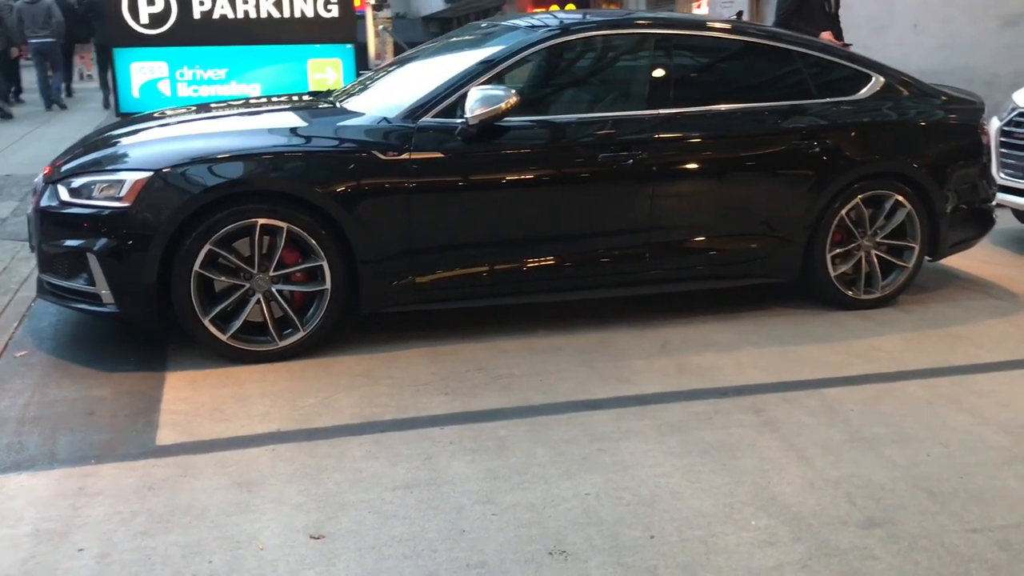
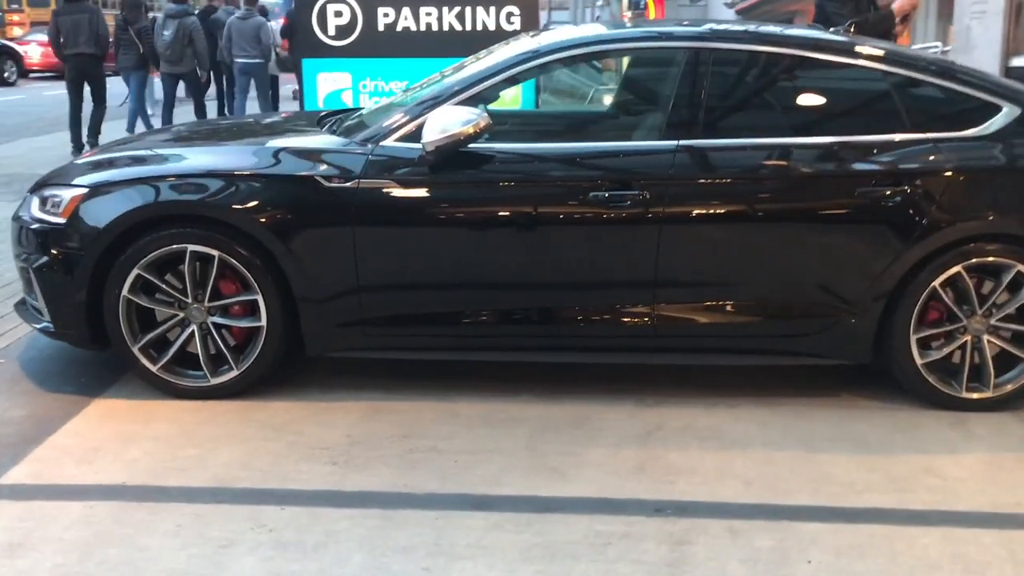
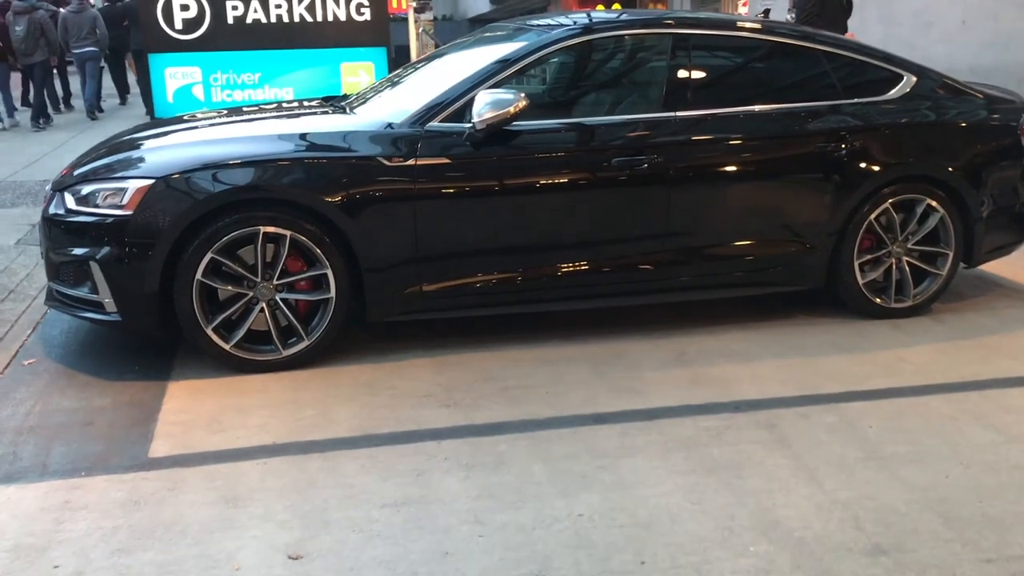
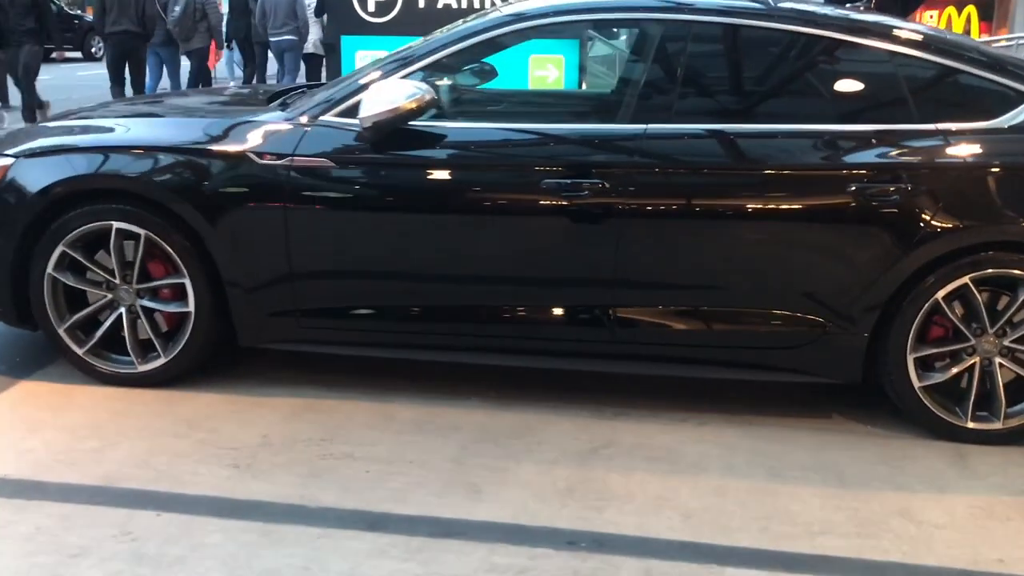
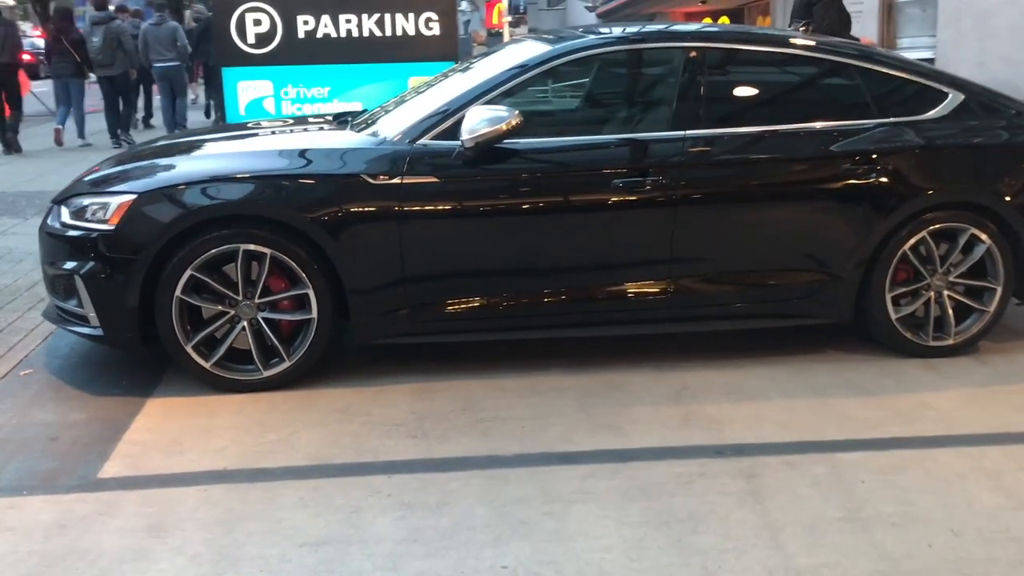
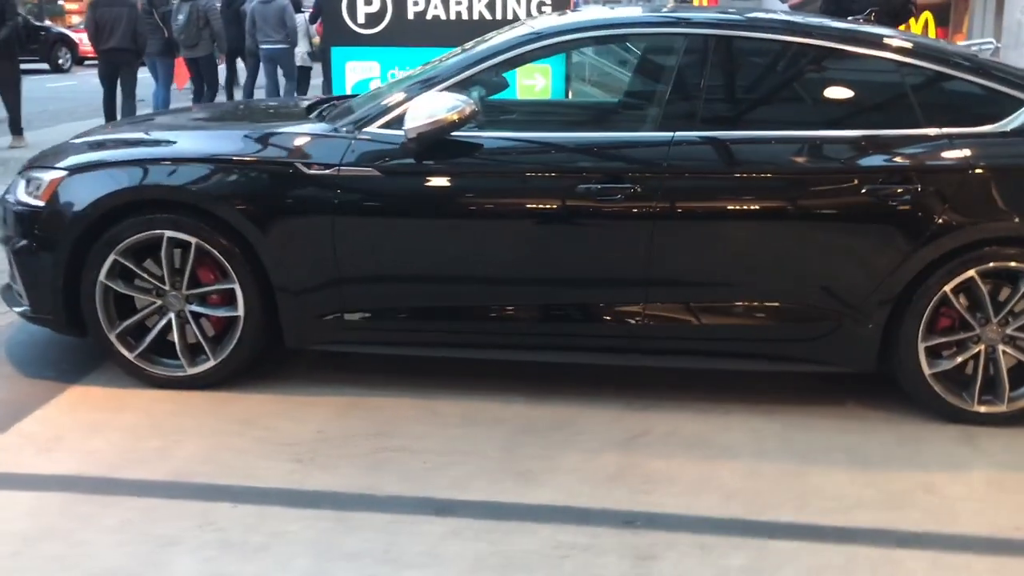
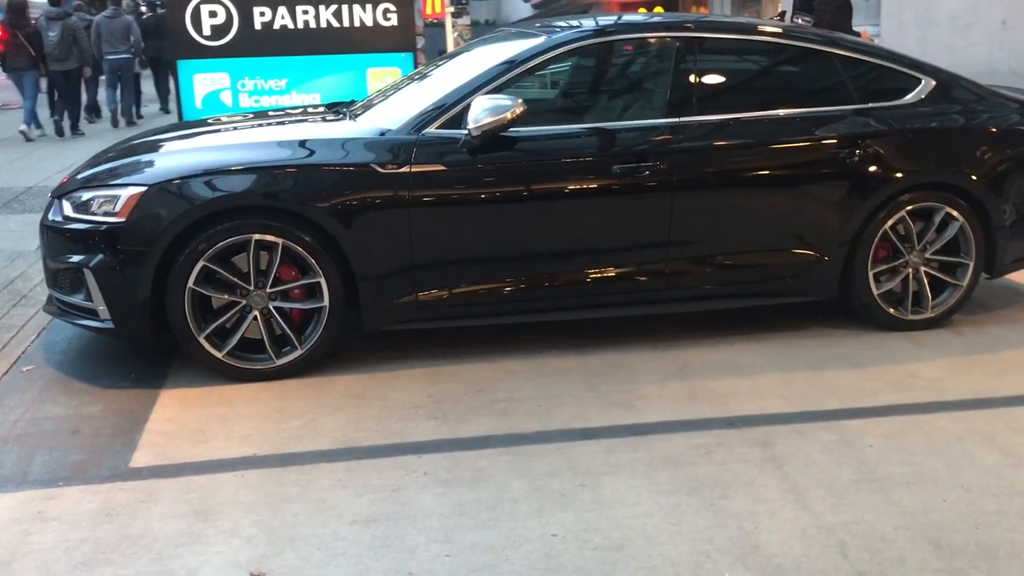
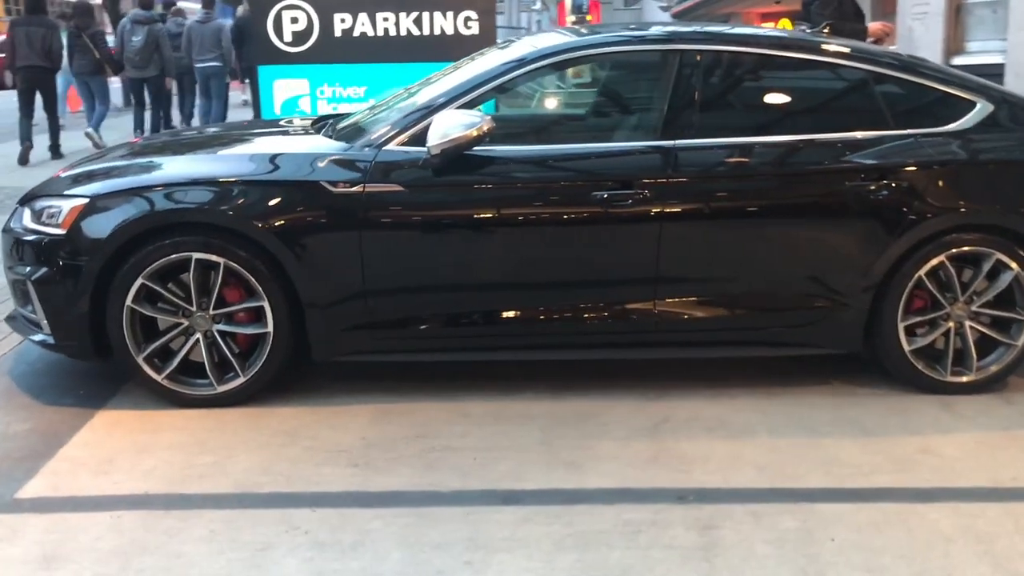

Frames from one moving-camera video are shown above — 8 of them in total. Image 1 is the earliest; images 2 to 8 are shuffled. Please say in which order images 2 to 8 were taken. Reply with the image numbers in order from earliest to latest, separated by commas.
3, 7, 5, 8, 2, 6, 4
